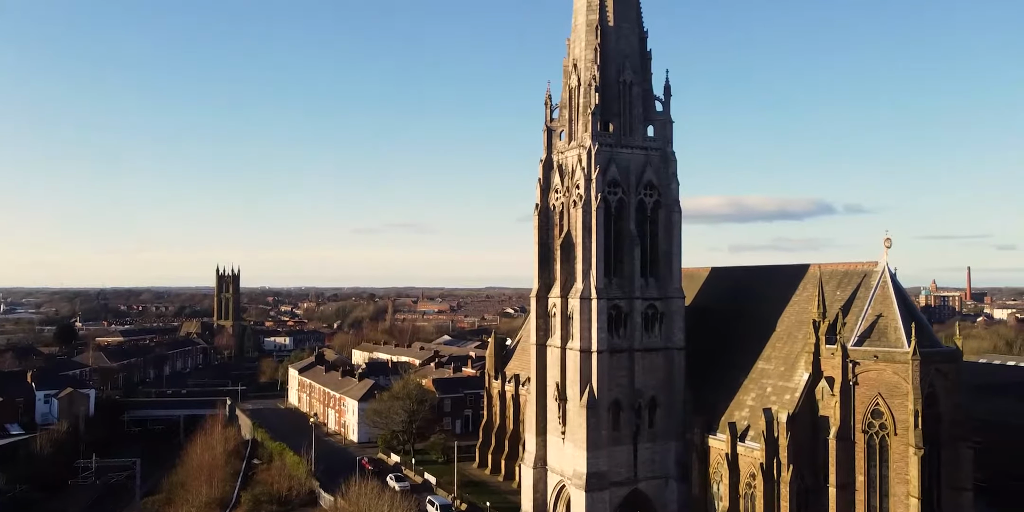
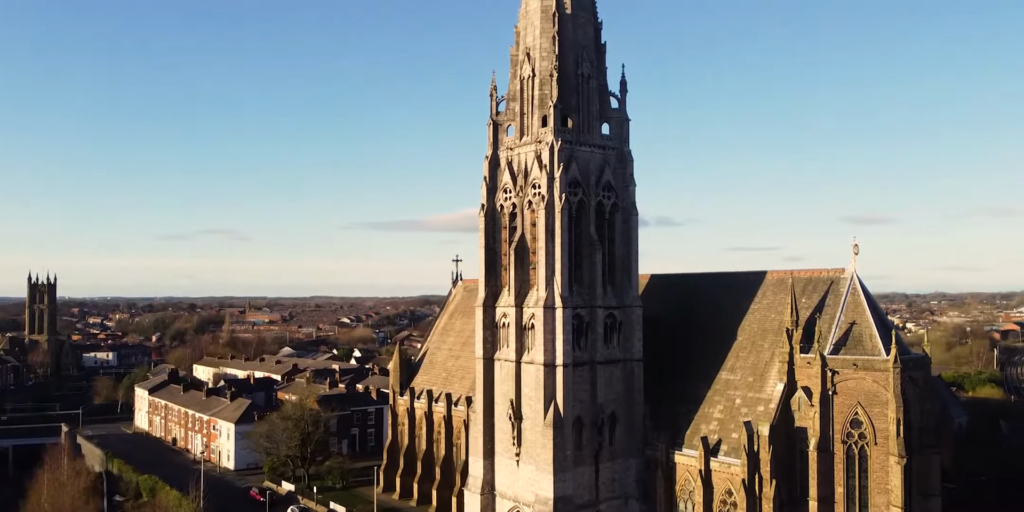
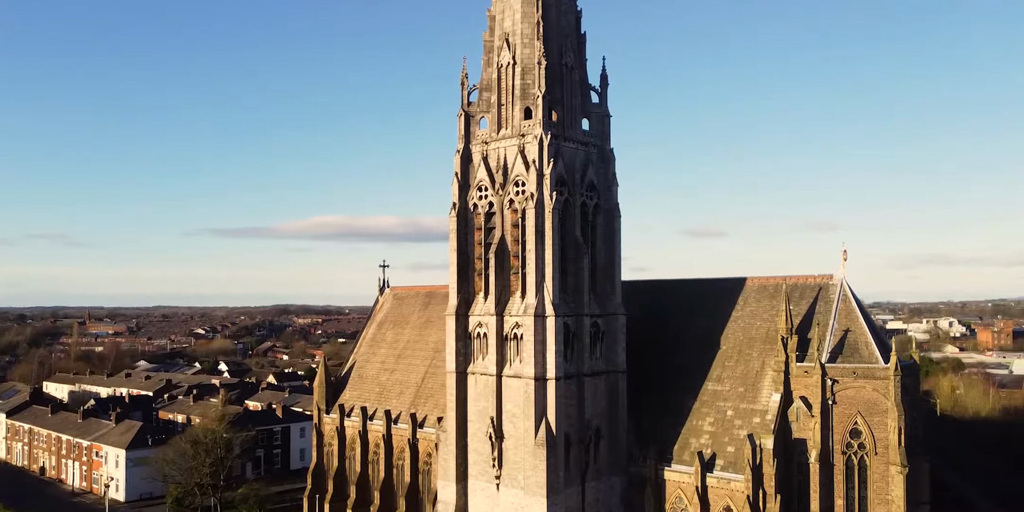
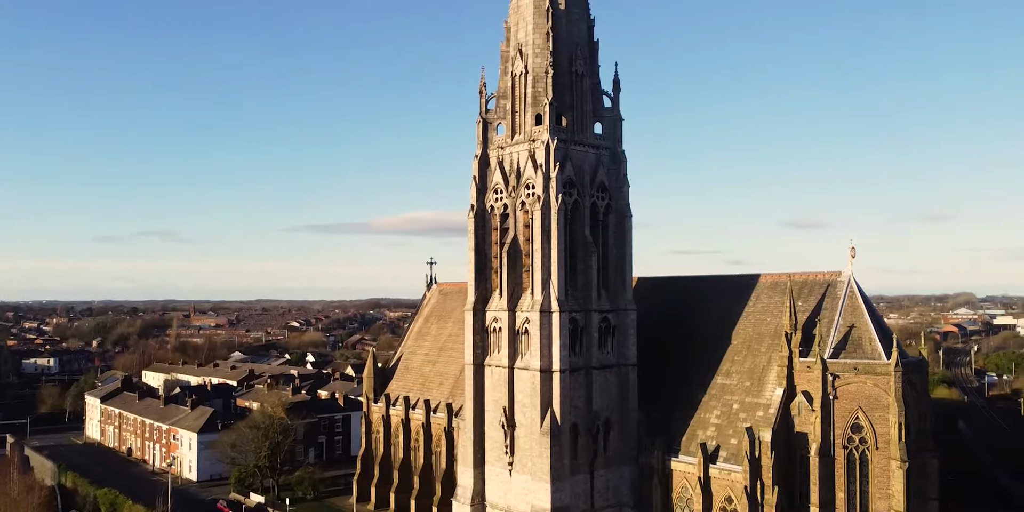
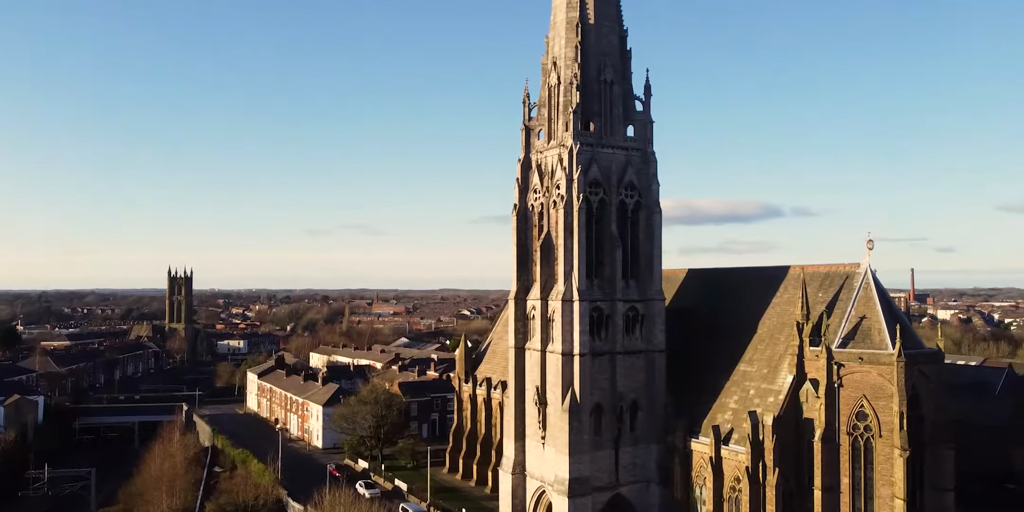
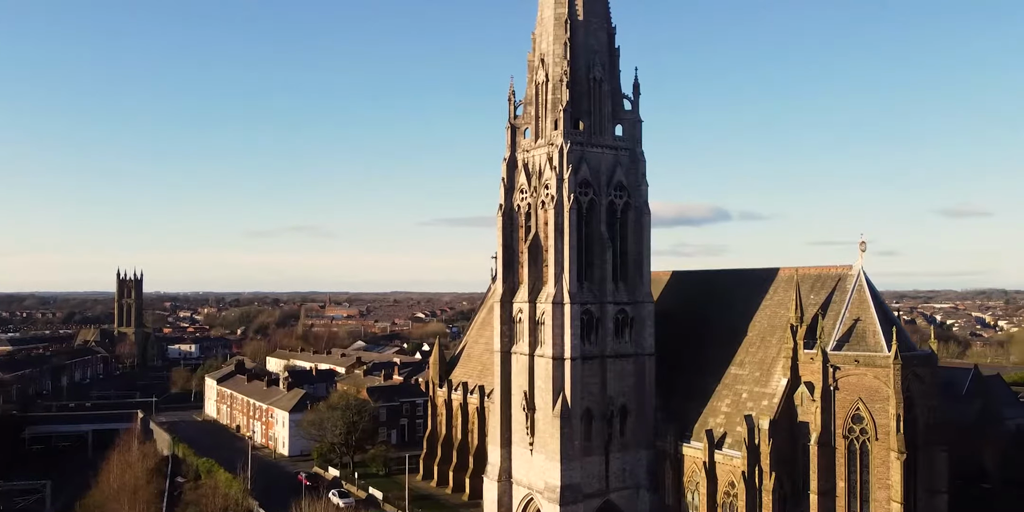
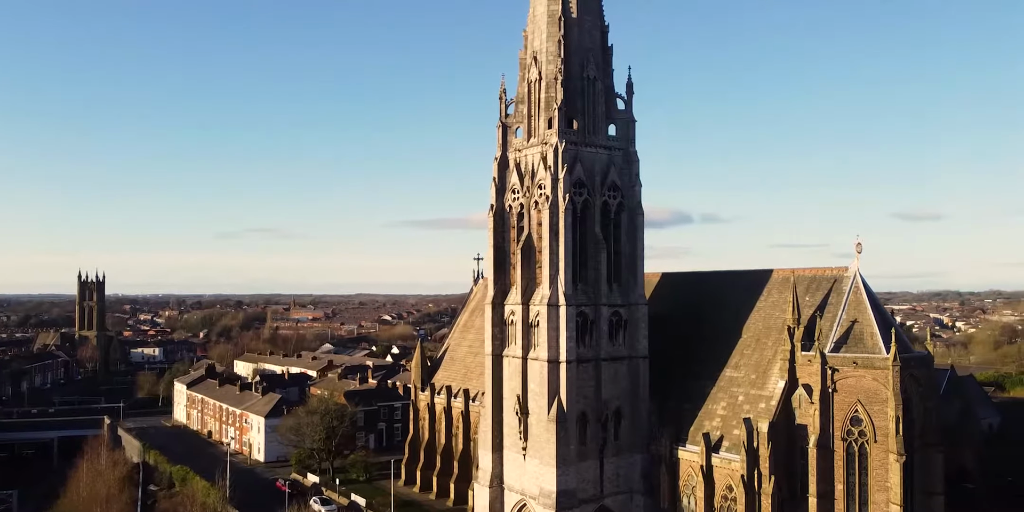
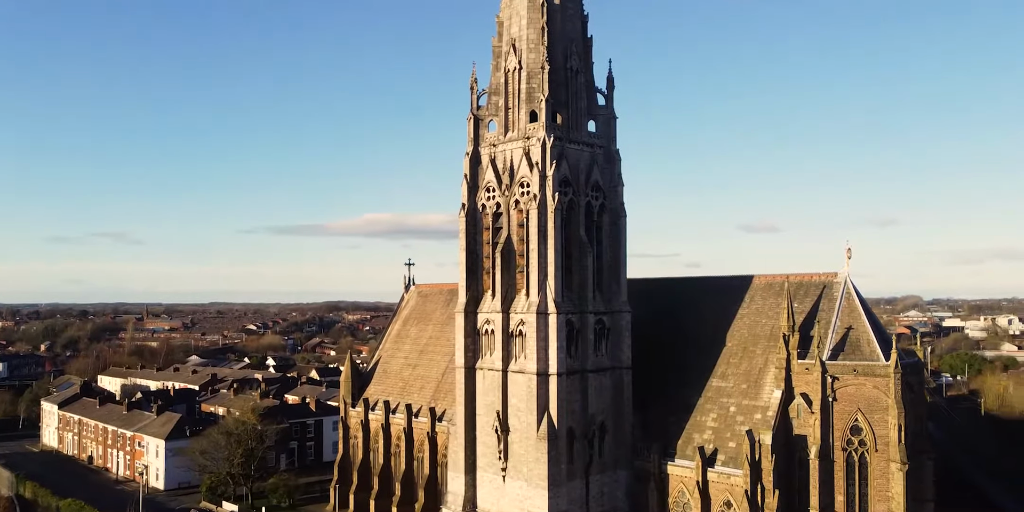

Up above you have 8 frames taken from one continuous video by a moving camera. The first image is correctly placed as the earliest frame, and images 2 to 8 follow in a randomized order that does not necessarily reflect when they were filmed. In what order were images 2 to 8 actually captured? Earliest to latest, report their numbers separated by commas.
5, 6, 7, 2, 4, 8, 3
